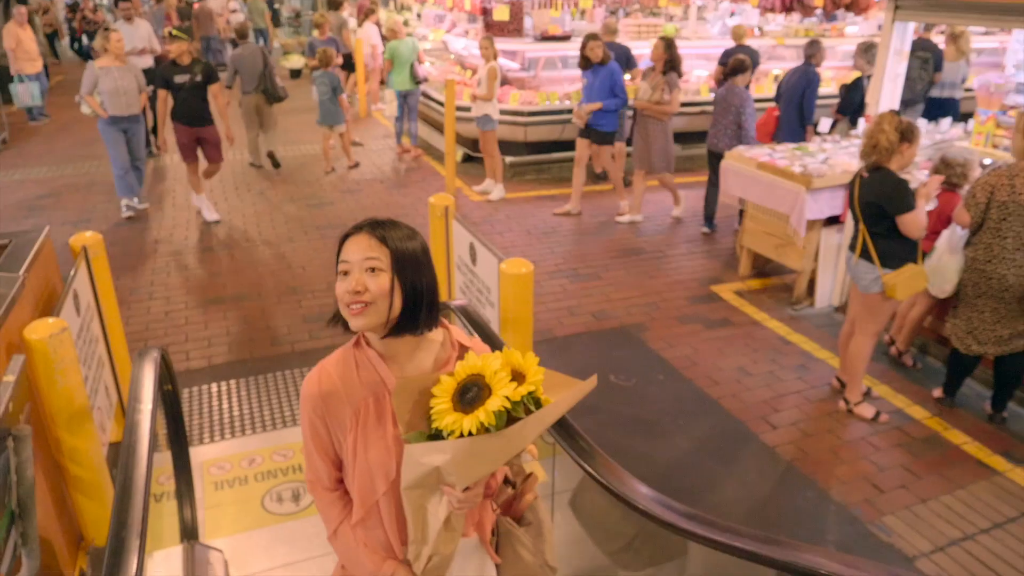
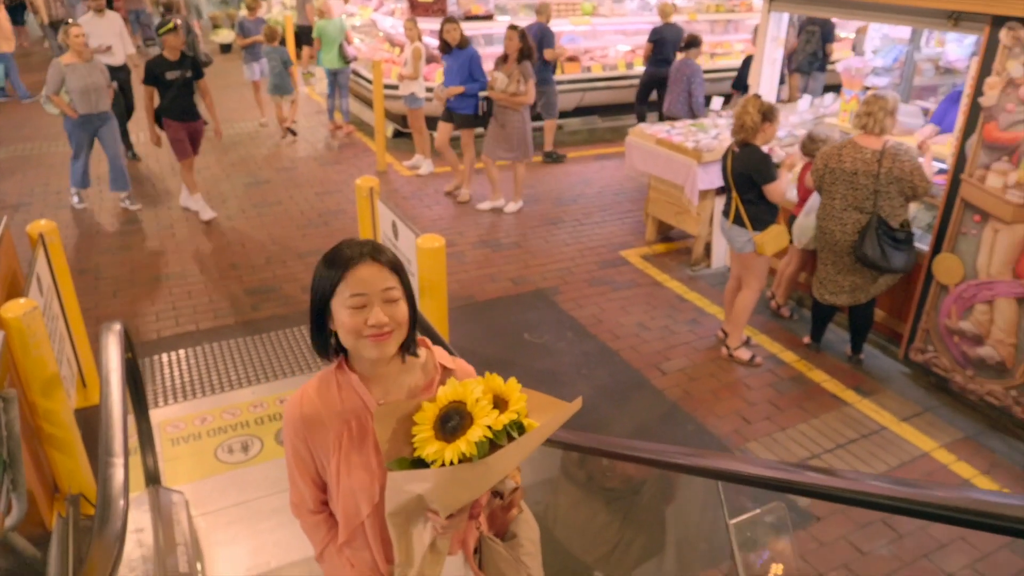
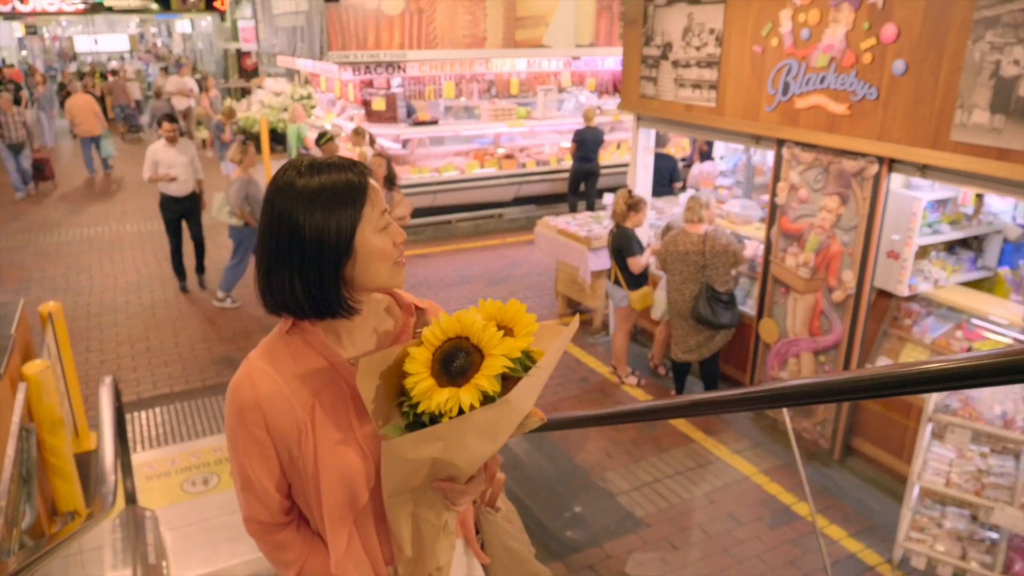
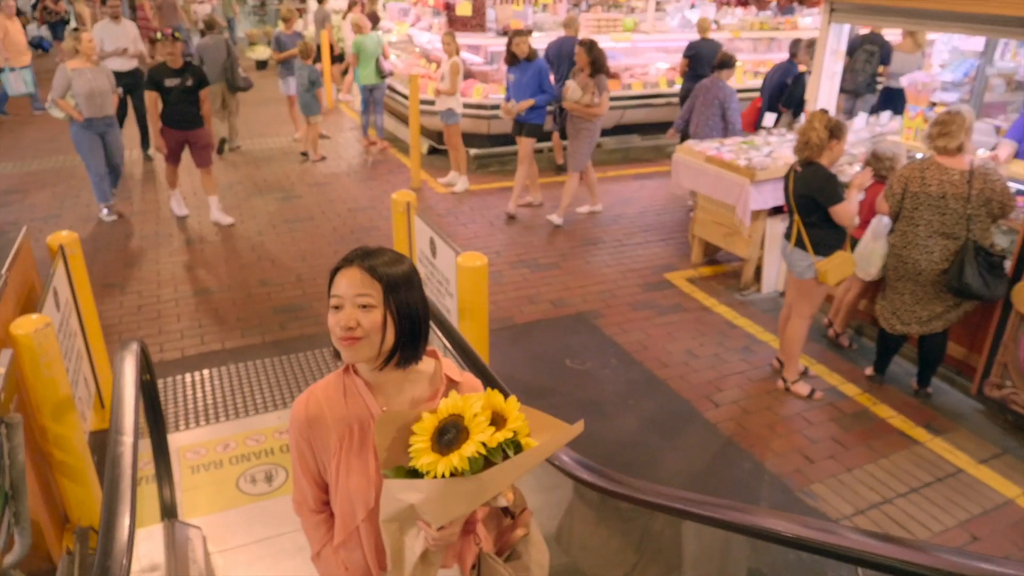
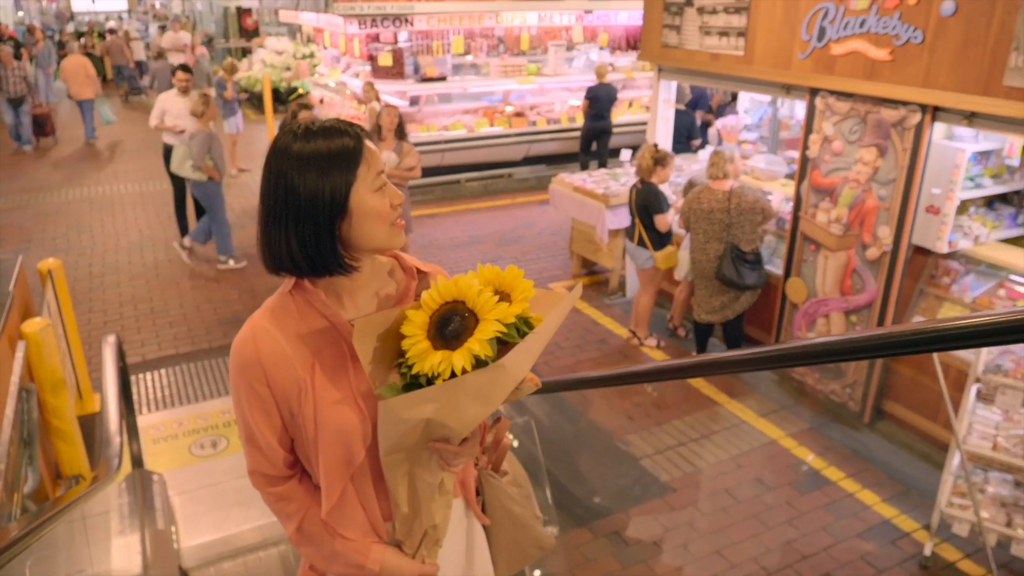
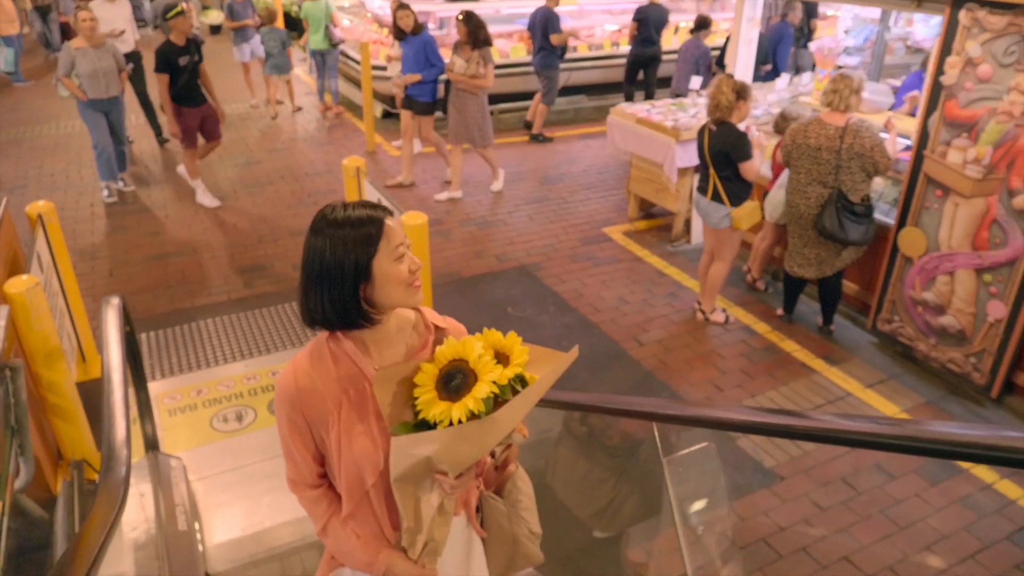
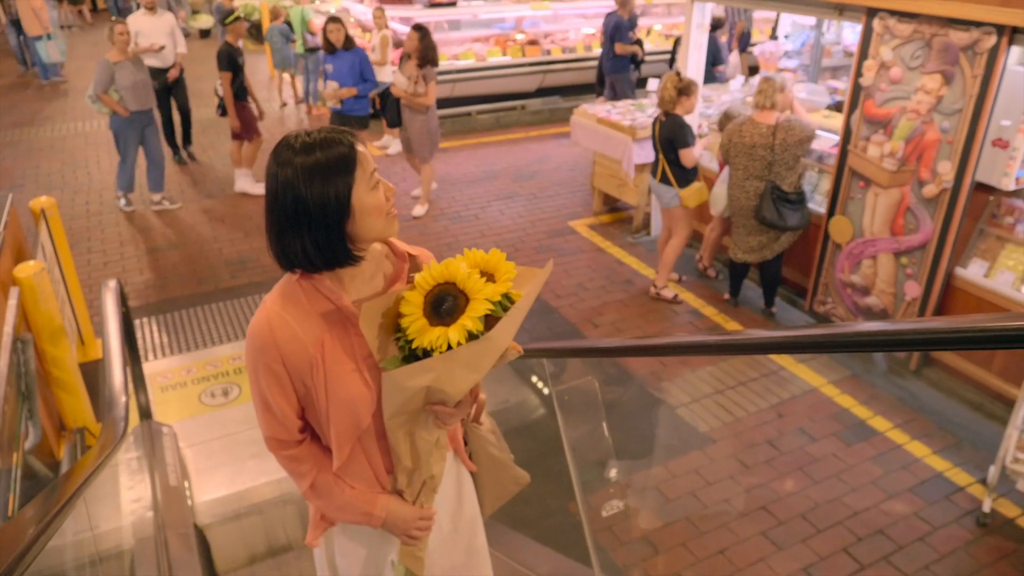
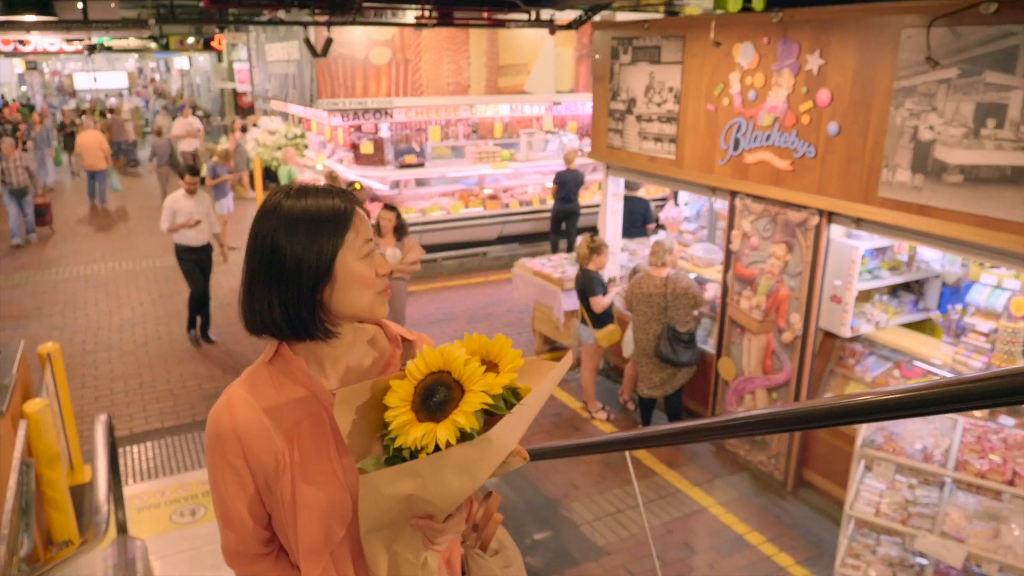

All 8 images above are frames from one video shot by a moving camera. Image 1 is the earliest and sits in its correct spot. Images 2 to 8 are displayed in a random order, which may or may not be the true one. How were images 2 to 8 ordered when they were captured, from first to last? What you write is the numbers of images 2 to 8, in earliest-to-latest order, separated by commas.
4, 2, 6, 7, 5, 3, 8
